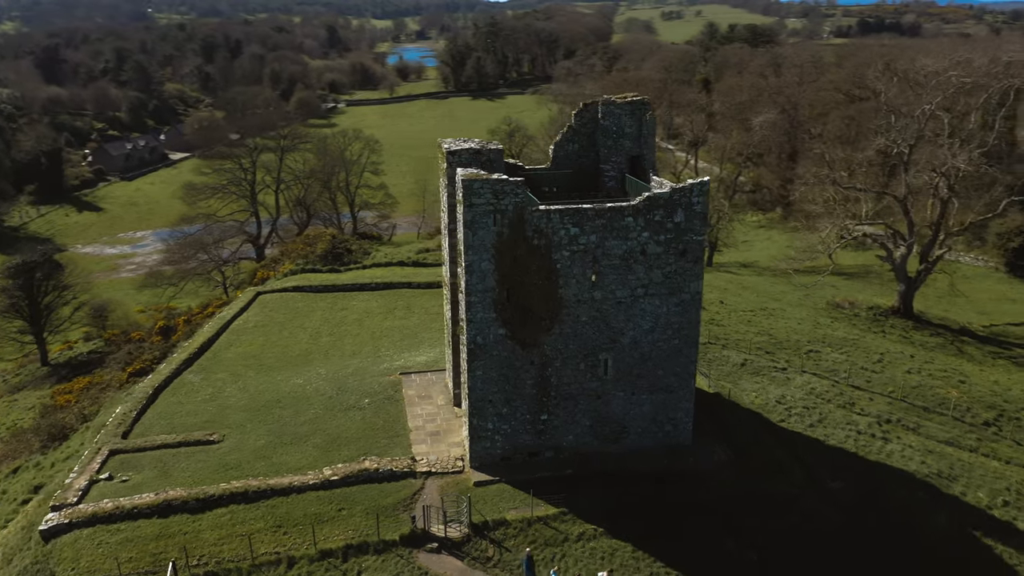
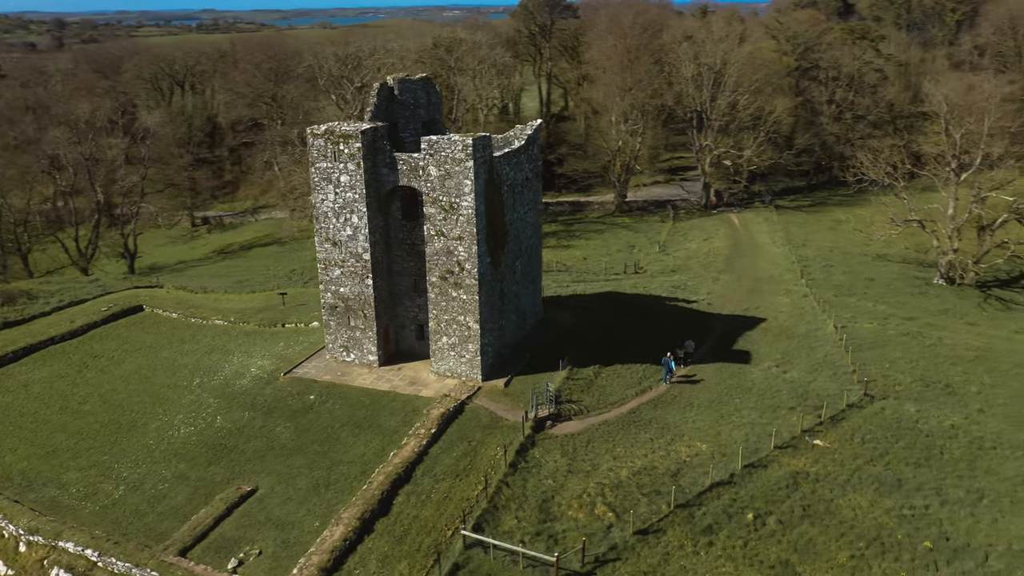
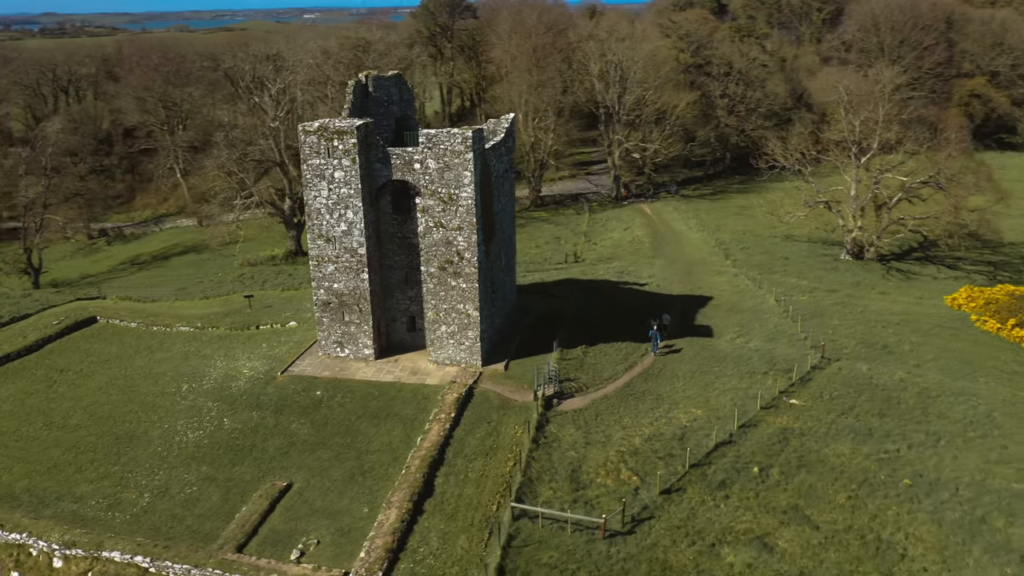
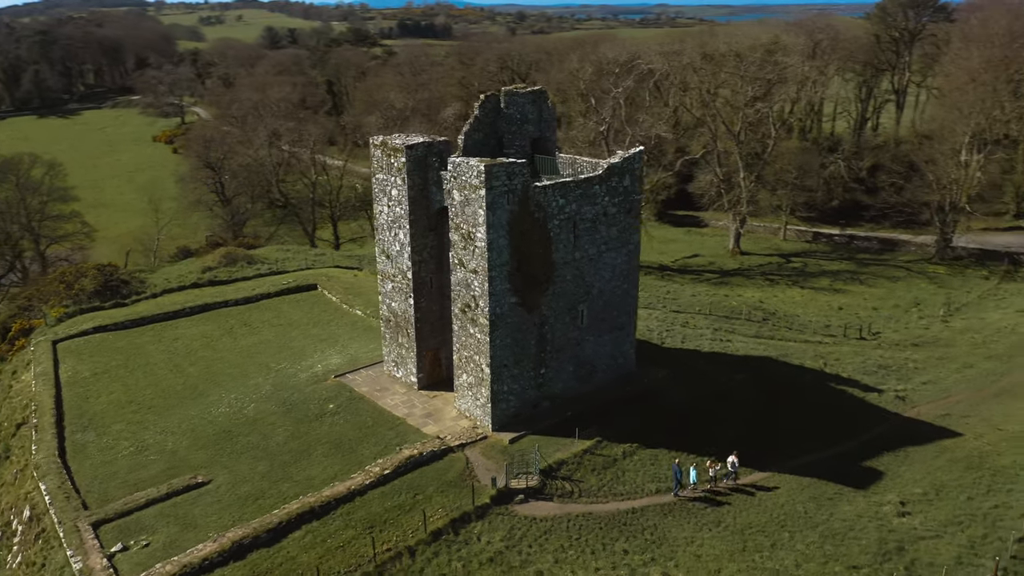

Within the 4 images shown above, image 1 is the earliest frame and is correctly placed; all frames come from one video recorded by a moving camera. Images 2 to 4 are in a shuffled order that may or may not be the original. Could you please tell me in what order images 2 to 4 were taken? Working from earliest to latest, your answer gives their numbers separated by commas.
4, 2, 3
